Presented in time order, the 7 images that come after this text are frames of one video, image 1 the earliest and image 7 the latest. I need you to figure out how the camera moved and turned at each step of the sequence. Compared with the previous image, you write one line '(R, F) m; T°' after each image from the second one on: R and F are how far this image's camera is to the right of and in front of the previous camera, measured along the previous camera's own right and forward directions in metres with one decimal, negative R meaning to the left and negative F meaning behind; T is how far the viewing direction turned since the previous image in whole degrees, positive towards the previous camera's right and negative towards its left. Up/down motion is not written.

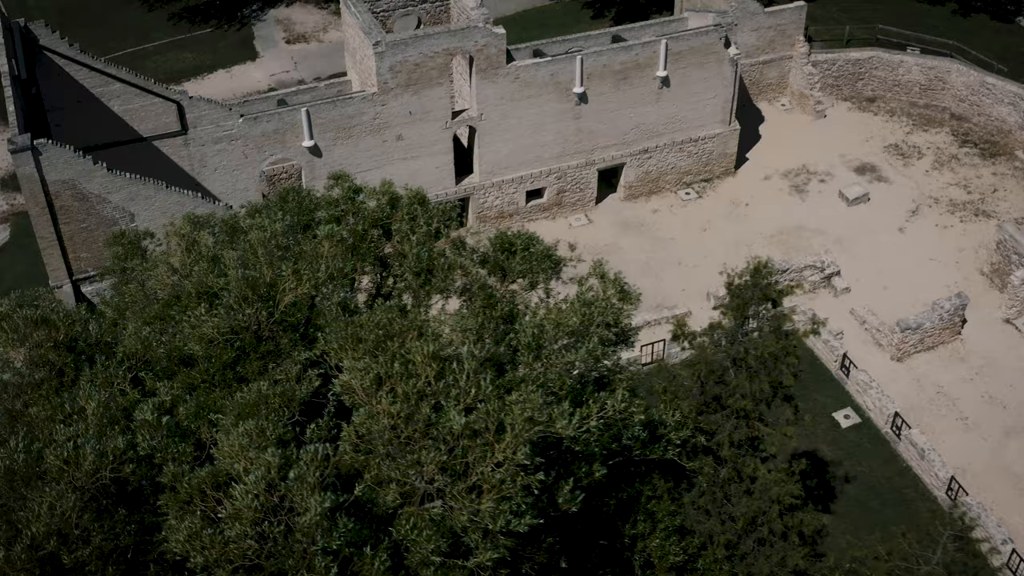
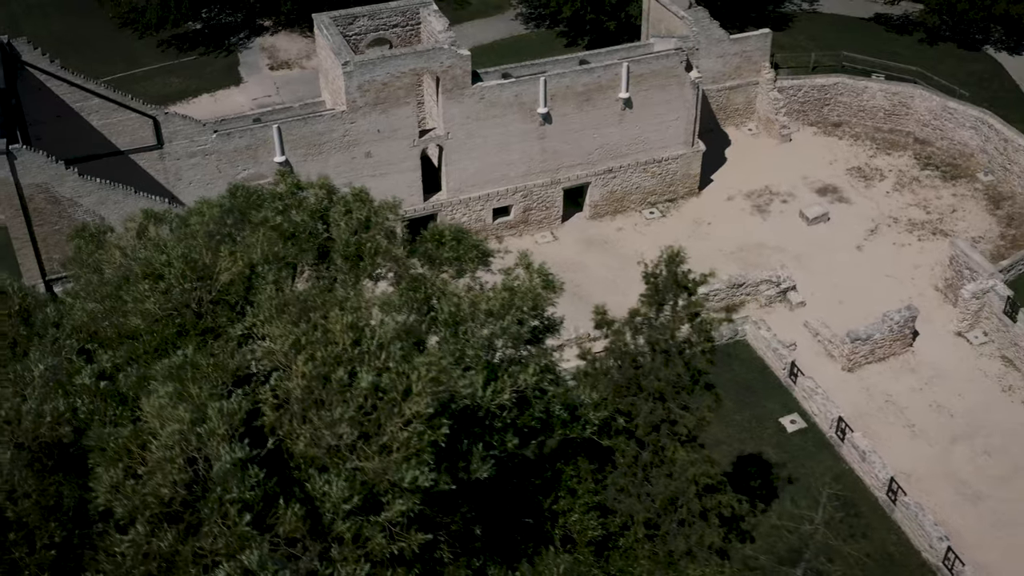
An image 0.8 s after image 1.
(+1.5, -1.0) m; -1°
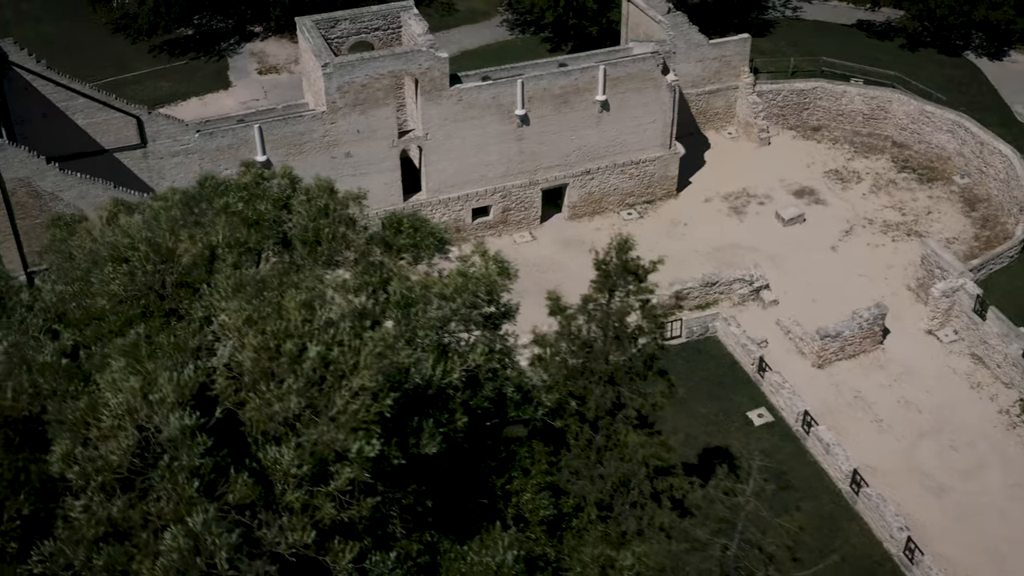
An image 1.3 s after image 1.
(+0.9, -0.6) m; 0°
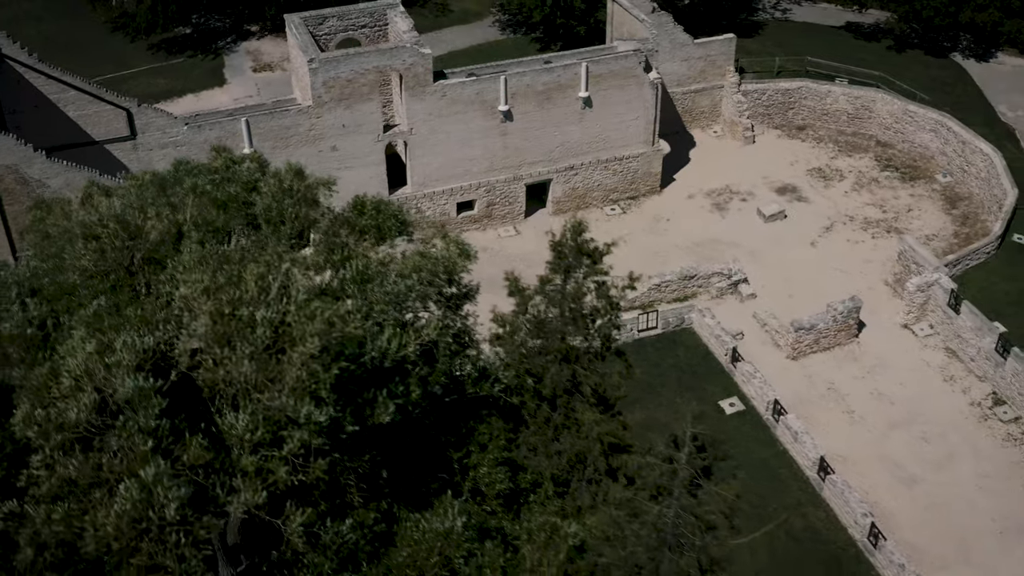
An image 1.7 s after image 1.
(+1.0, -0.6) m; -1°
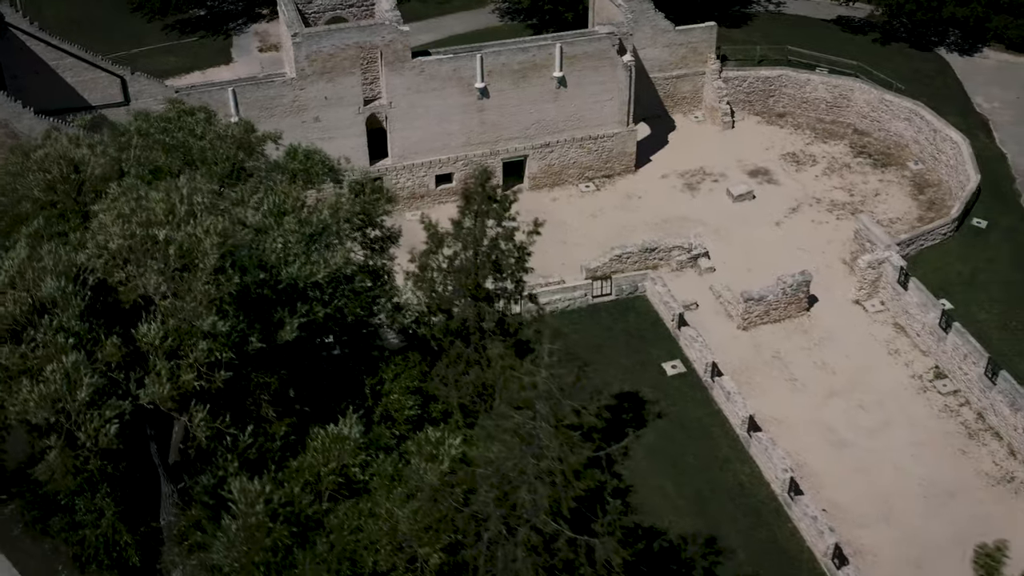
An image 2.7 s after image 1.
(+2.9, -1.7) m; -3°
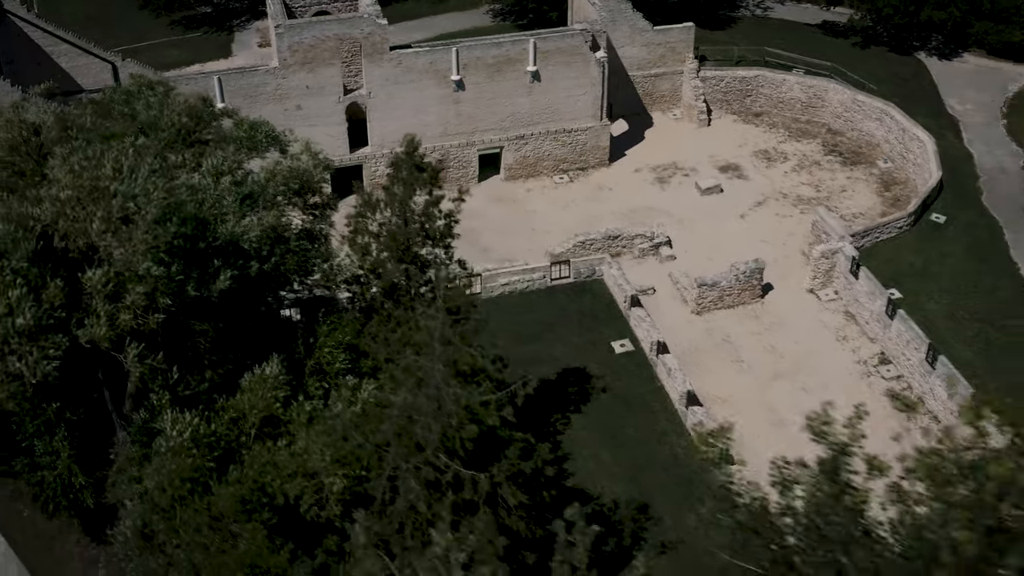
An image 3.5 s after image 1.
(+2.5, -1.4) m; -2°
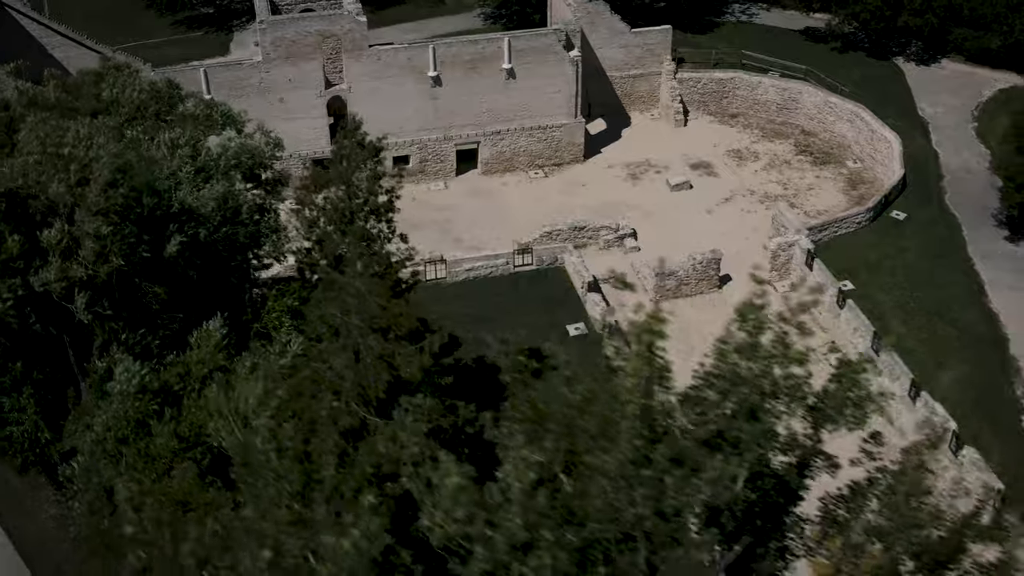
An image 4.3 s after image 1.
(+2.3, -1.3) m; -2°
